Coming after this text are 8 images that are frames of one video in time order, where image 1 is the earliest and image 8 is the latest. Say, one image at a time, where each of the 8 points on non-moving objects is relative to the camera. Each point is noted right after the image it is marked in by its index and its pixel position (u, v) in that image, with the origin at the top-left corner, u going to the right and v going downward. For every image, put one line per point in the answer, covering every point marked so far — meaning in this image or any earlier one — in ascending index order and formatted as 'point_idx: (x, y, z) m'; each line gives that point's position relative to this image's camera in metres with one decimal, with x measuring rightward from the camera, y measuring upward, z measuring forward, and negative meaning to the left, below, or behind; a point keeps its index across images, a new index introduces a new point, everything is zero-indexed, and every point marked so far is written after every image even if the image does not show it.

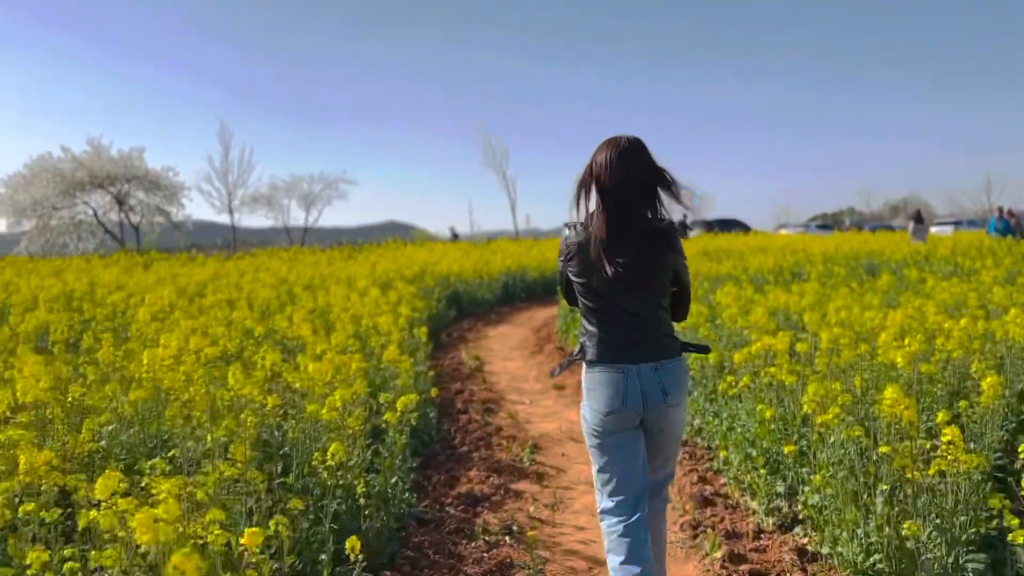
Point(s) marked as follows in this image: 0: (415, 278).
0: (-1.4, +0.1, +12.5) m
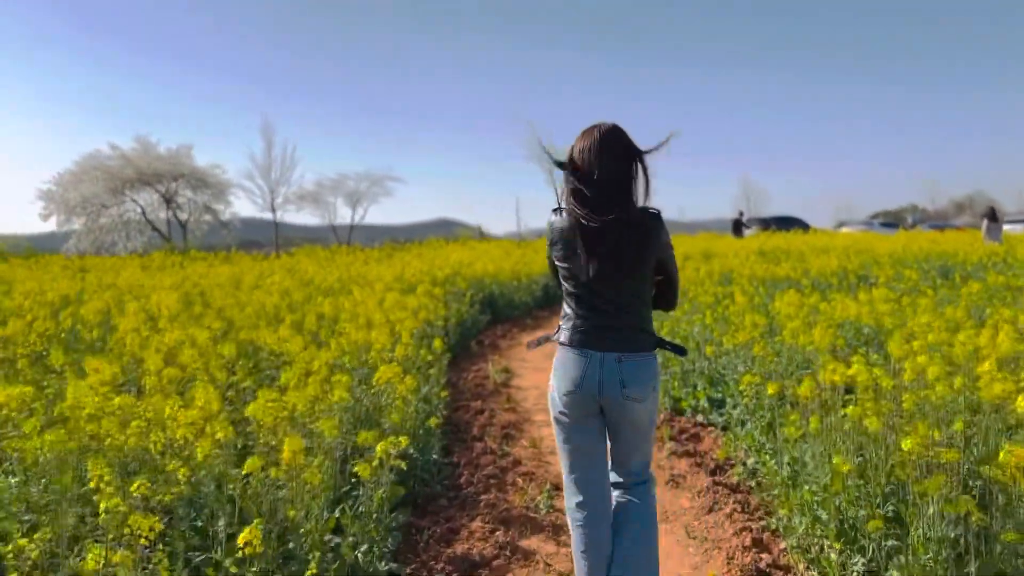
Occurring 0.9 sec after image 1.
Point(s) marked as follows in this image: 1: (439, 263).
0: (-0.9, +0.1, +11.7) m
1: (-1.2, +0.4, +14.4) m
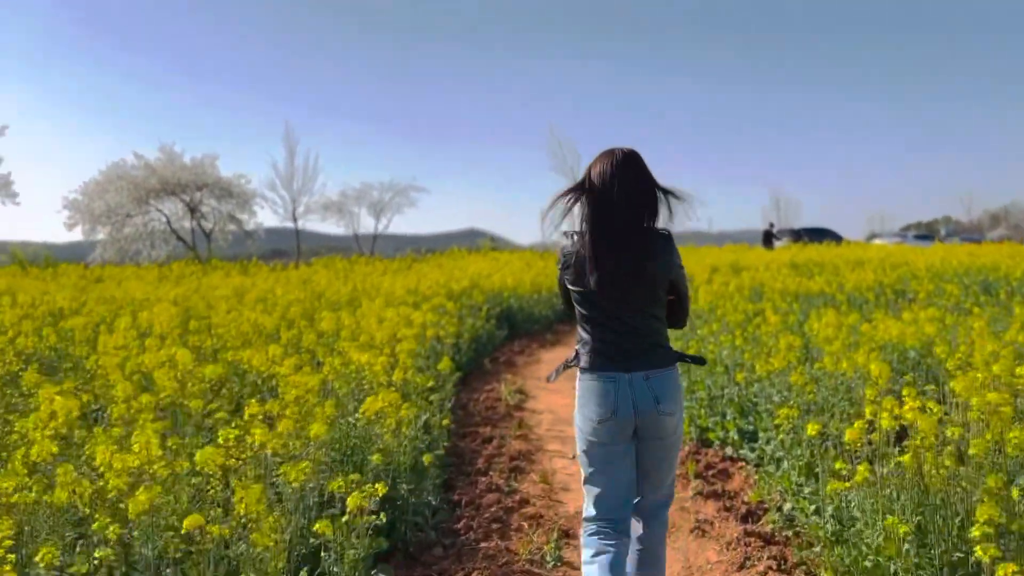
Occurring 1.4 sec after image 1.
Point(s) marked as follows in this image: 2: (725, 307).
0: (-0.6, -0.1, +11.3) m
1: (-0.9, +0.2, +13.9) m
2: (+2.1, -0.2, +8.5) m
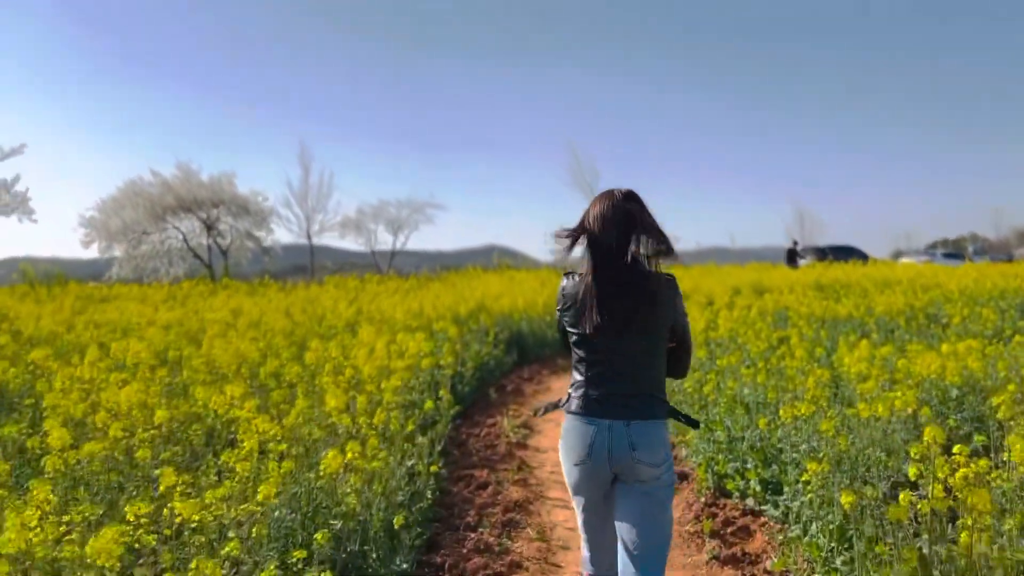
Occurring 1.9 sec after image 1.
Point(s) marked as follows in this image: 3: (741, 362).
0: (-0.5, -0.4, +10.8) m
1: (-0.7, -0.1, +13.4) m
2: (+2.2, -0.4, +8.0) m
3: (+1.9, -0.6, +7.2) m
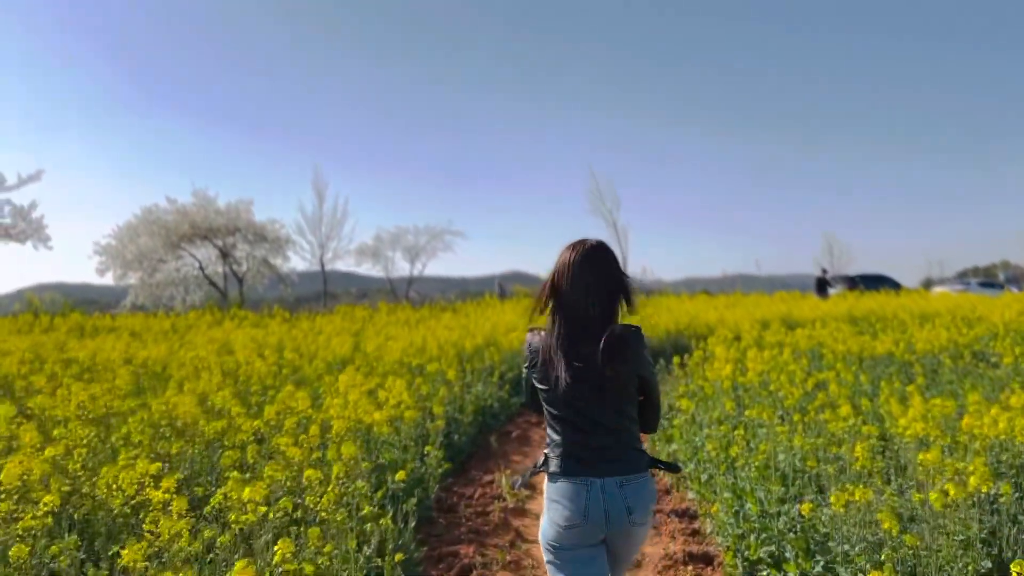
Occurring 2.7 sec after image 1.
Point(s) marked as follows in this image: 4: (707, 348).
0: (-0.4, -0.8, +10.0) m
1: (-0.5, -0.6, +12.6) m
2: (+2.2, -0.8, +7.1) m
3: (+1.9, -0.9, +6.3) m
4: (+2.3, -0.7, +9.8) m
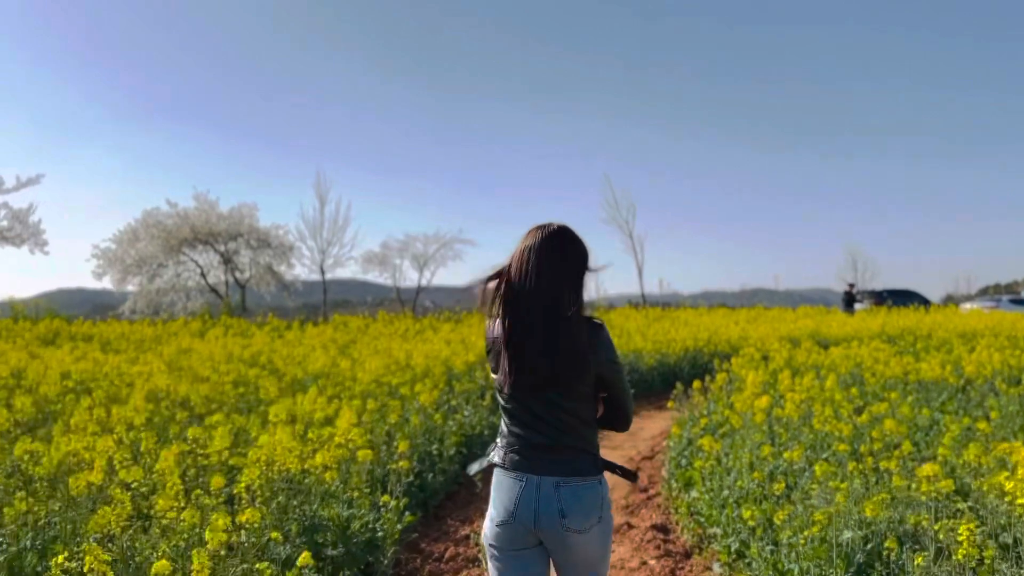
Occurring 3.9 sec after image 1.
0: (-0.4, -0.9, +8.8) m
1: (-0.5, -0.7, +11.4) m
2: (+2.1, -0.8, +5.8) m
3: (+1.8, -1.0, +5.1) m
4: (+2.2, -0.8, +8.6) m
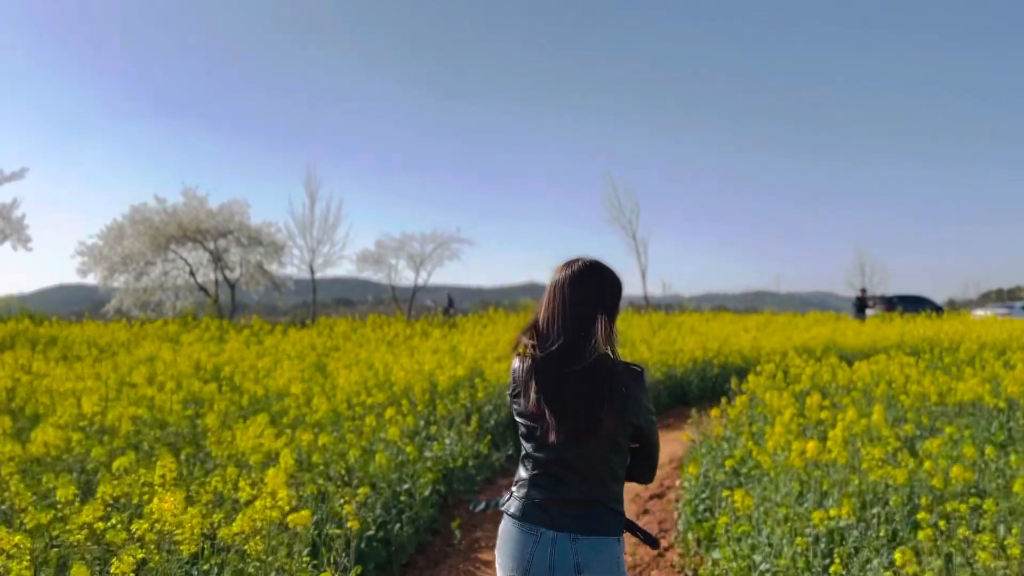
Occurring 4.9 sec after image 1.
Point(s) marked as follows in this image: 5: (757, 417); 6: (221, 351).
0: (-0.5, -1.0, +7.8) m
1: (-0.6, -0.8, +10.4) m
2: (+2.0, -0.9, +4.8) m
3: (+1.7, -1.1, +4.1) m
4: (+2.1, -0.9, +7.6) m
5: (+1.9, -1.0, +6.4) m
6: (-3.9, -0.8, +11.5) m
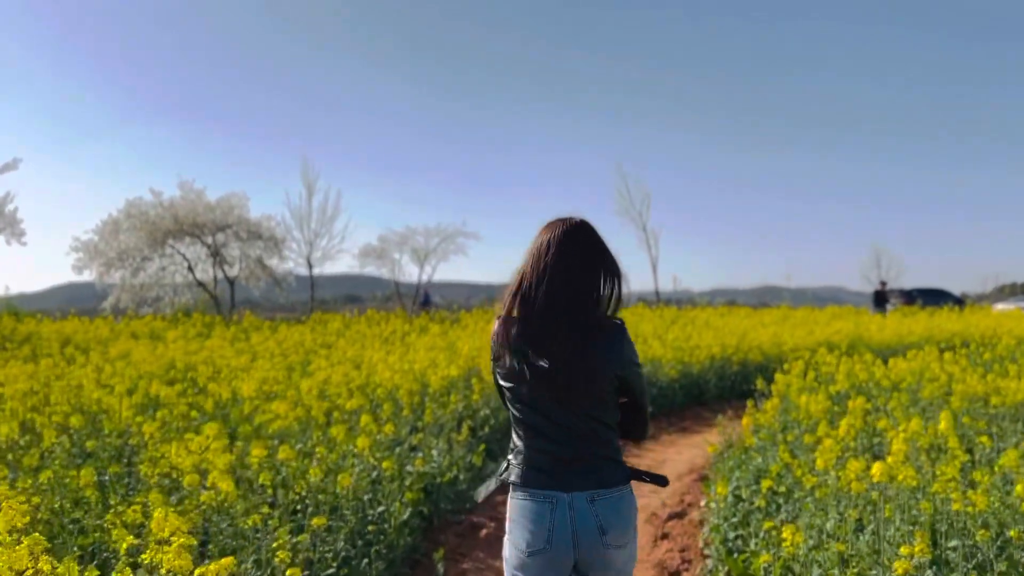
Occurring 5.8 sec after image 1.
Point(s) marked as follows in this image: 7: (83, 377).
0: (-0.5, -0.9, +6.9) m
1: (-0.5, -0.7, +9.6) m
2: (+2.0, -0.9, +3.9) m
3: (+1.7, -1.0, +3.2) m
4: (+2.1, -0.8, +6.7) m
5: (+1.8, -0.9, +5.6) m
6: (-3.9, -0.7, +10.7) m
7: (-3.8, -0.7, +7.5) m
